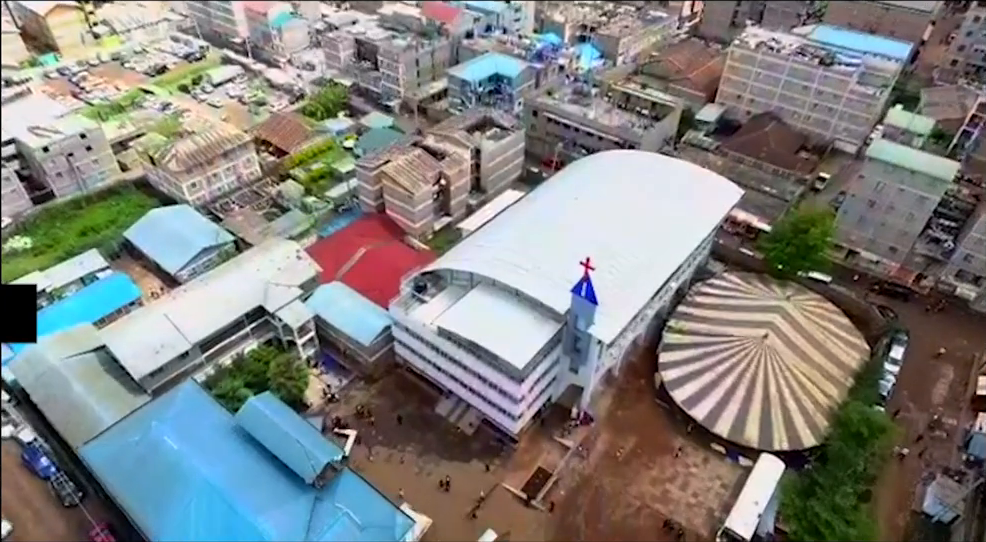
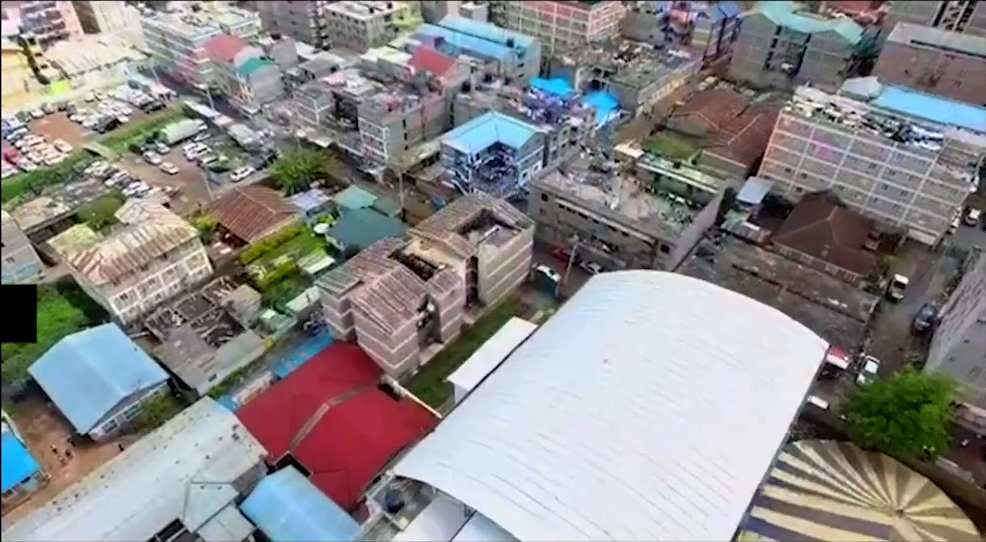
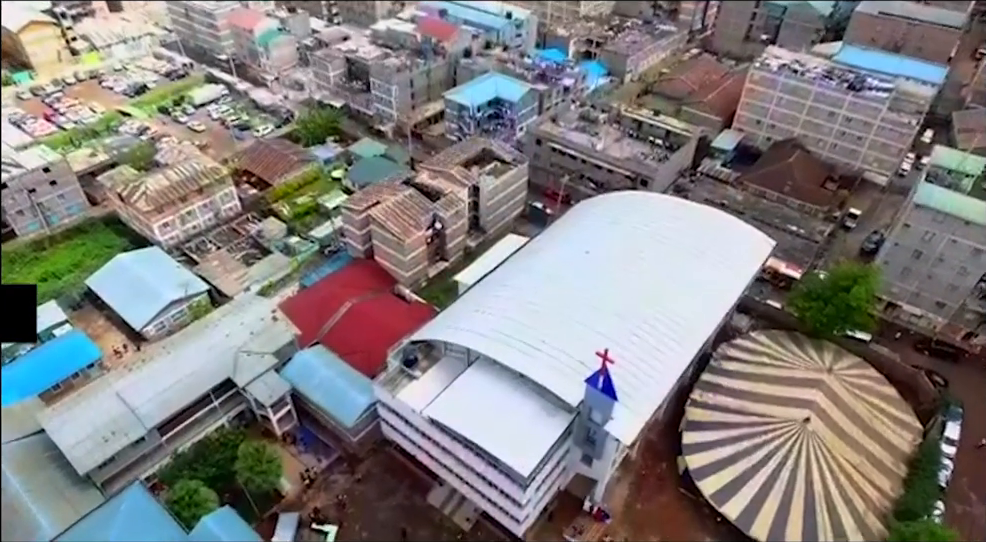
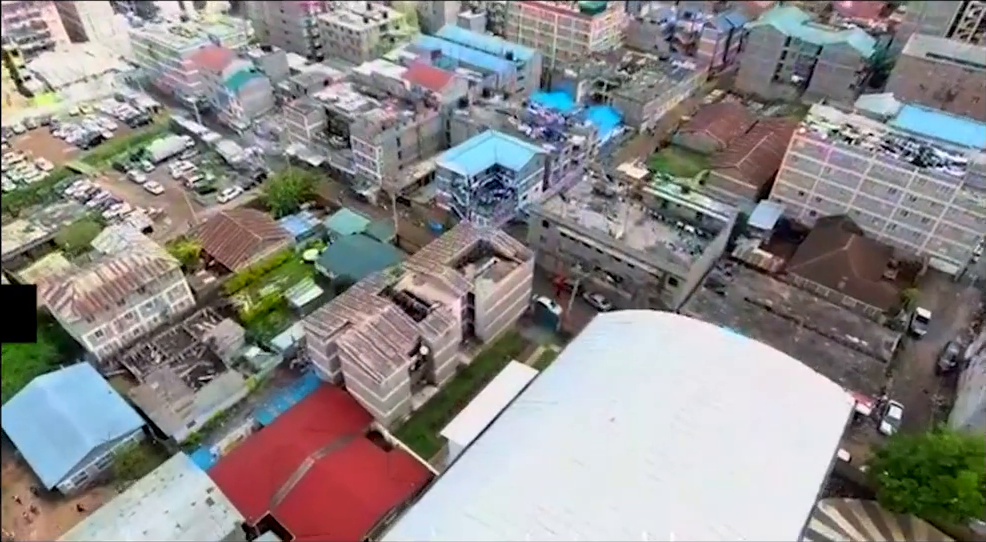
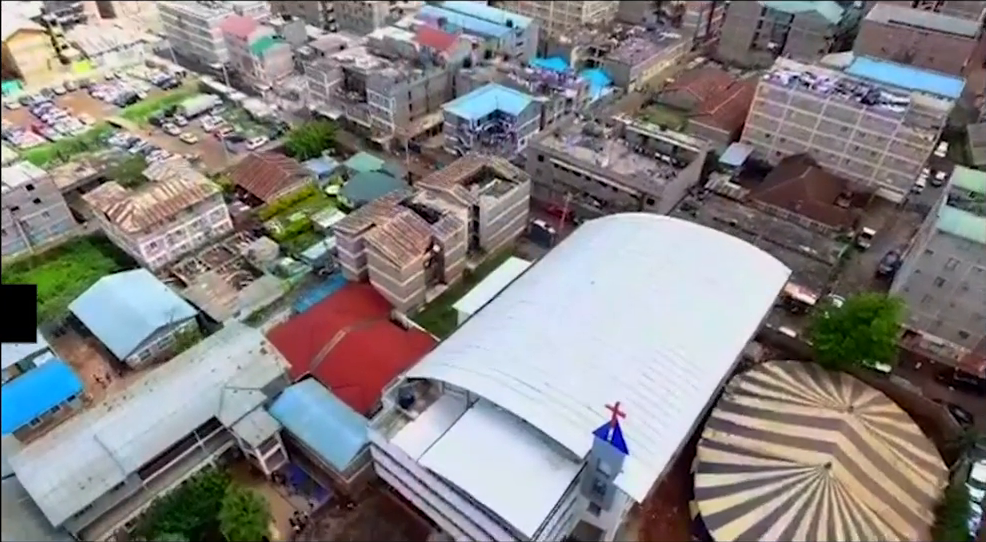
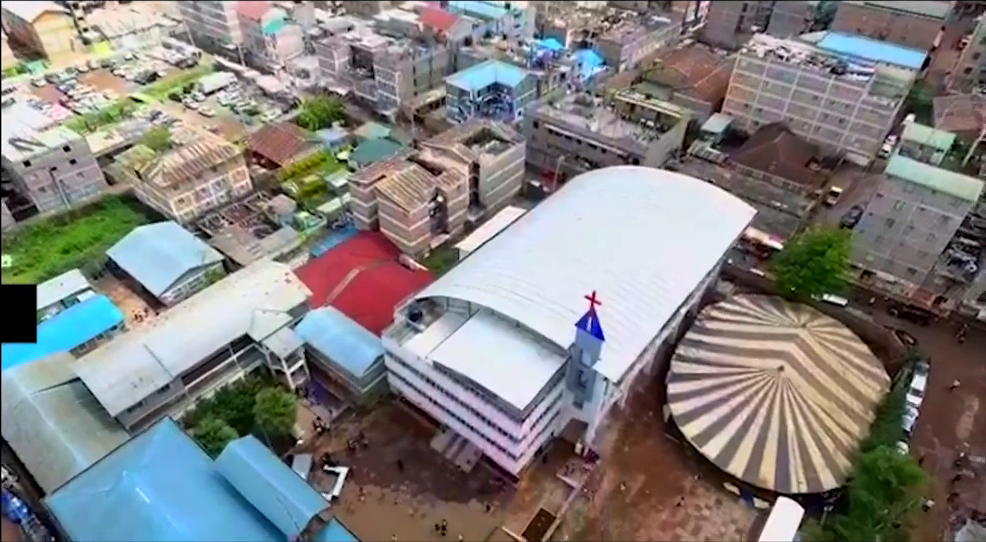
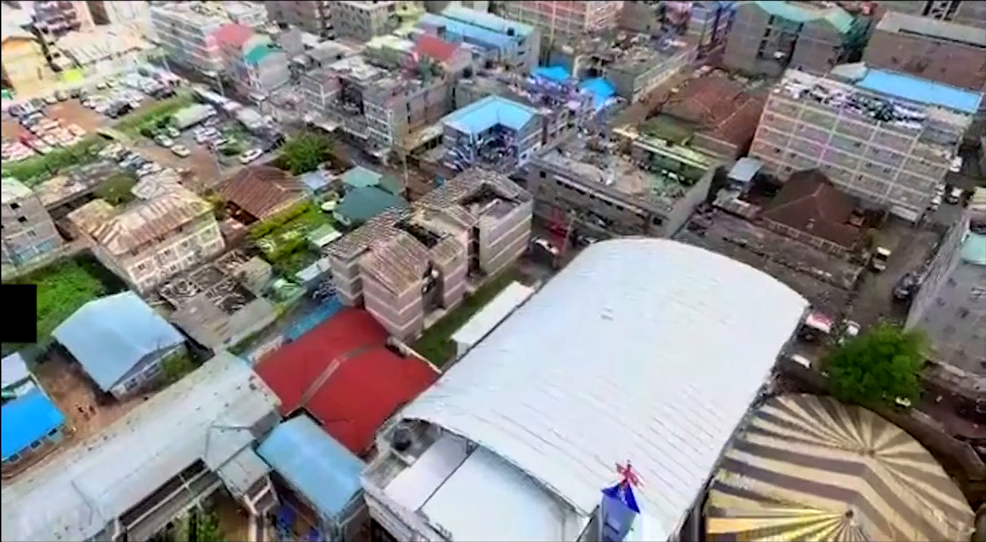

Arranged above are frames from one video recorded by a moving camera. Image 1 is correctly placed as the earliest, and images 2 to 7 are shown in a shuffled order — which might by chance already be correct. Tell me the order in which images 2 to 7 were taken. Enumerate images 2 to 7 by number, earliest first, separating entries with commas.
6, 3, 5, 7, 2, 4
